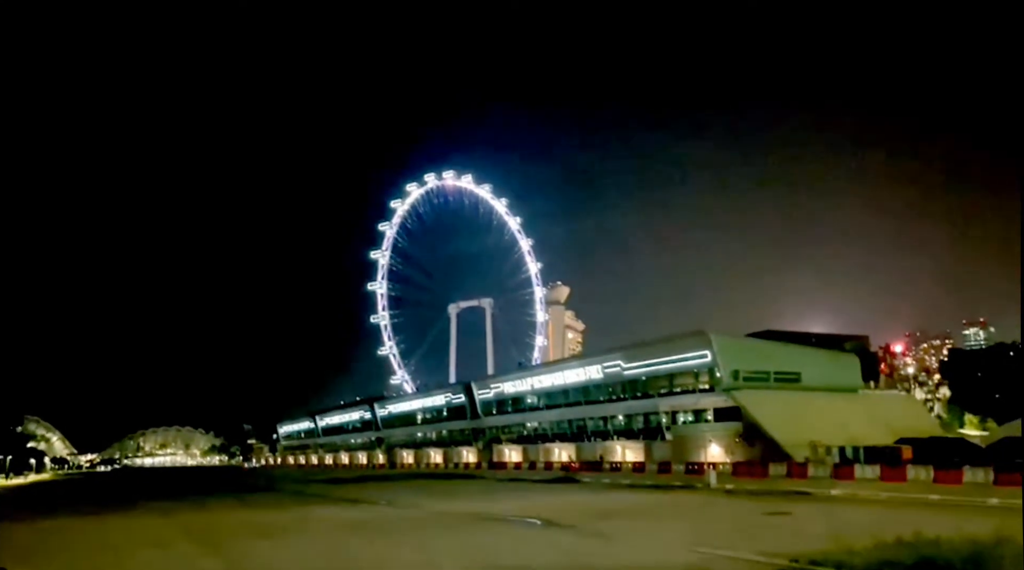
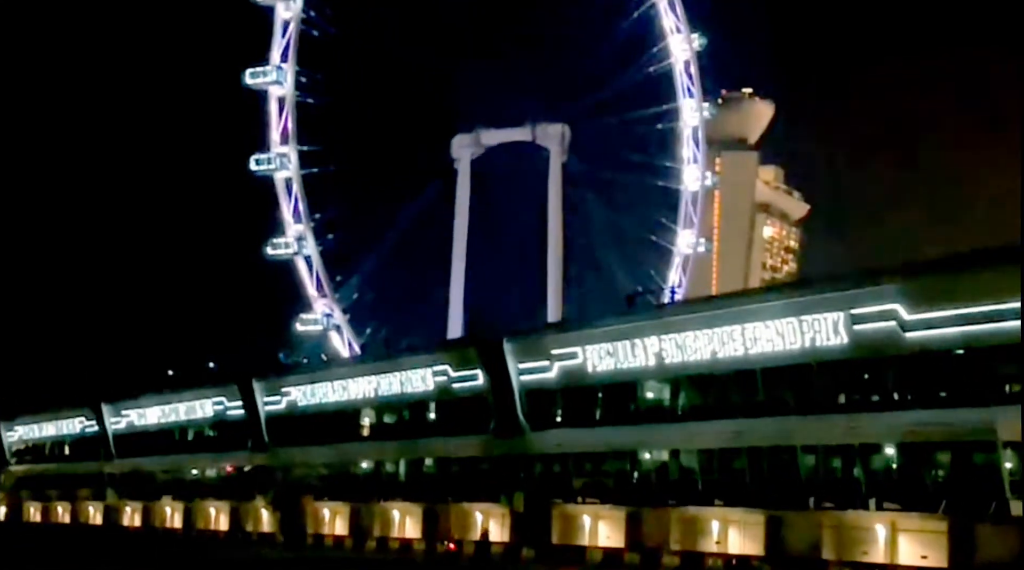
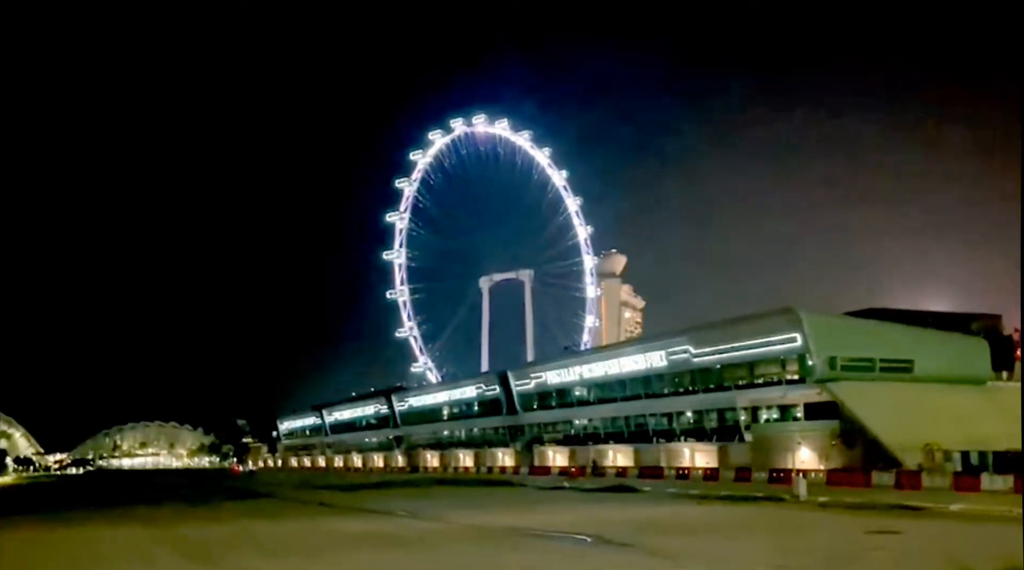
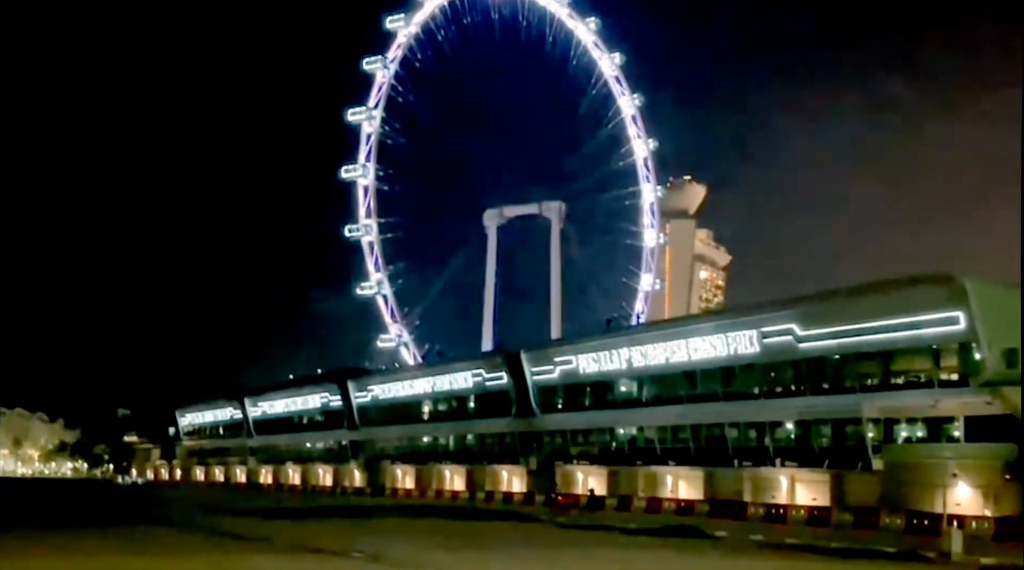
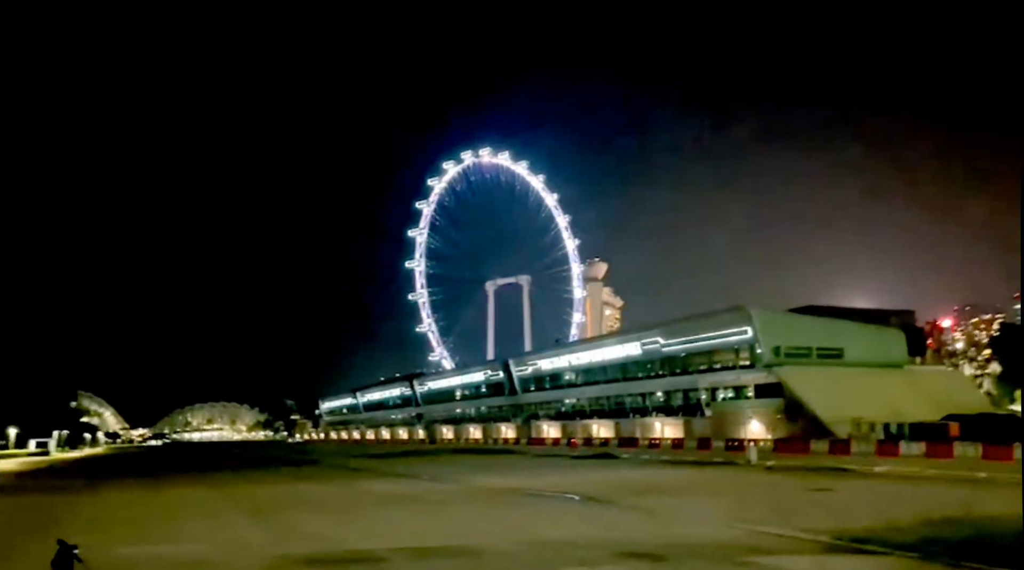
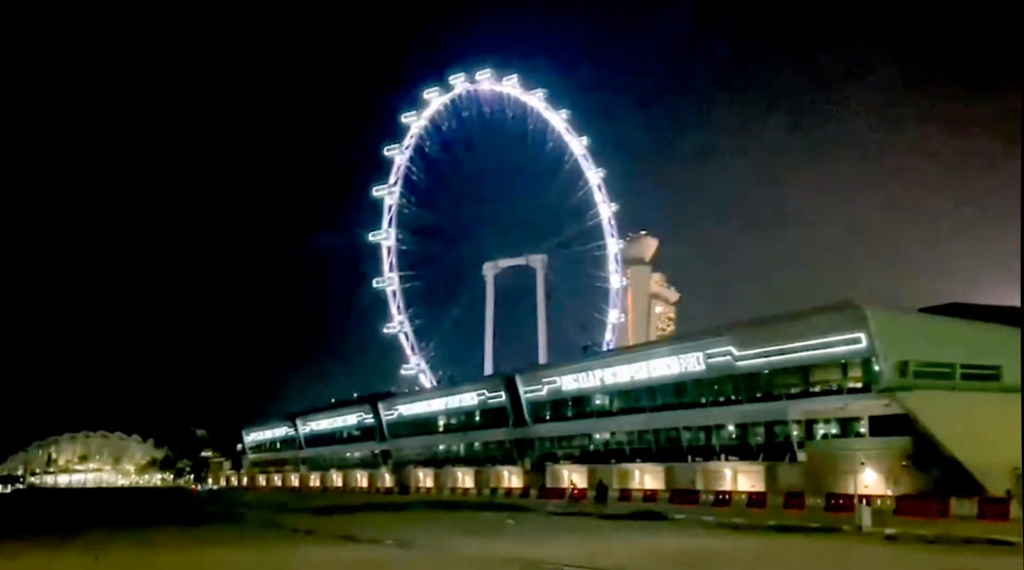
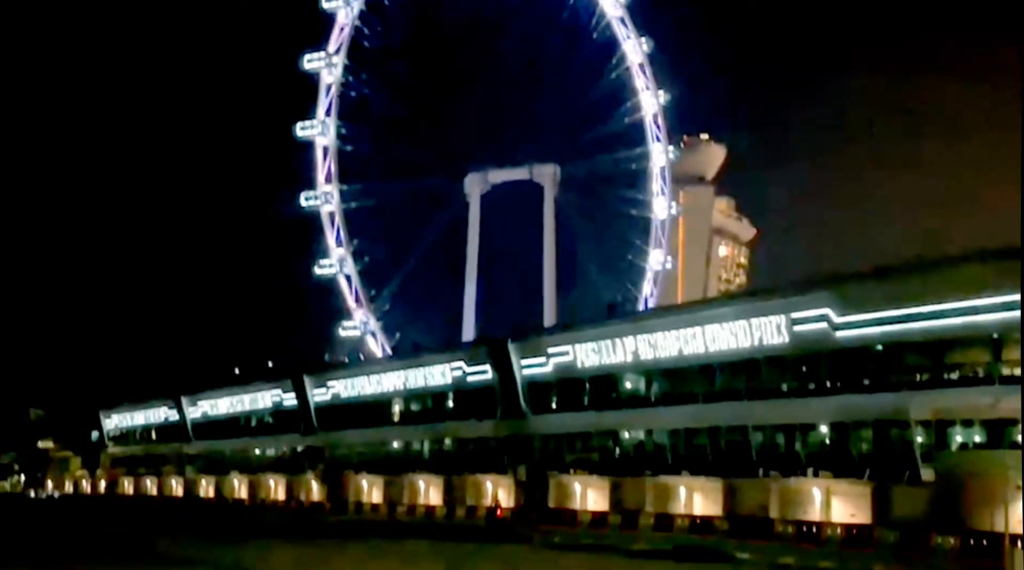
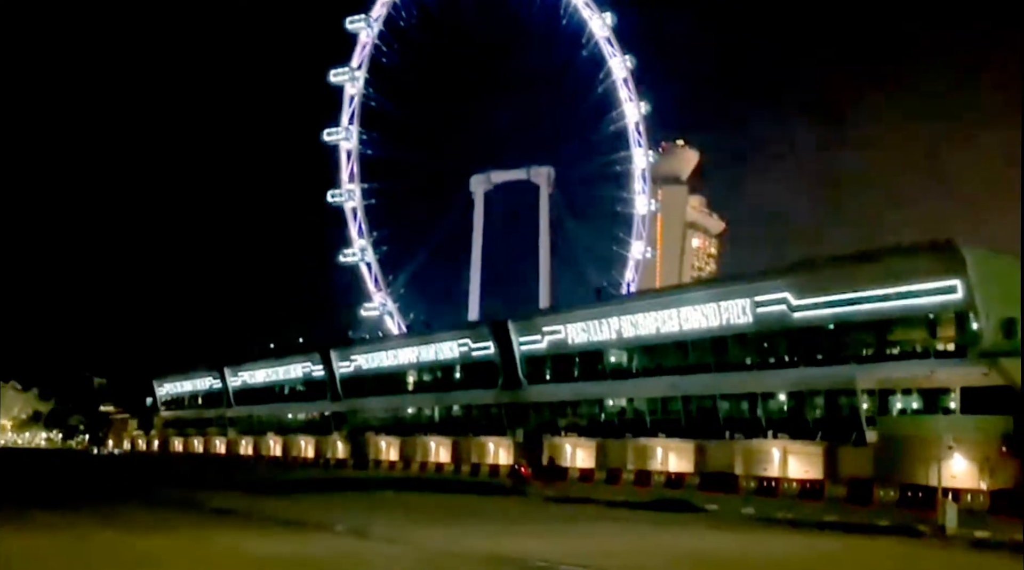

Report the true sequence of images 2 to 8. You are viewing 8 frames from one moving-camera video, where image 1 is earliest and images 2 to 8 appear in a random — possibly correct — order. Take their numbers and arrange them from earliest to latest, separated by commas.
5, 3, 6, 4, 8, 7, 2
